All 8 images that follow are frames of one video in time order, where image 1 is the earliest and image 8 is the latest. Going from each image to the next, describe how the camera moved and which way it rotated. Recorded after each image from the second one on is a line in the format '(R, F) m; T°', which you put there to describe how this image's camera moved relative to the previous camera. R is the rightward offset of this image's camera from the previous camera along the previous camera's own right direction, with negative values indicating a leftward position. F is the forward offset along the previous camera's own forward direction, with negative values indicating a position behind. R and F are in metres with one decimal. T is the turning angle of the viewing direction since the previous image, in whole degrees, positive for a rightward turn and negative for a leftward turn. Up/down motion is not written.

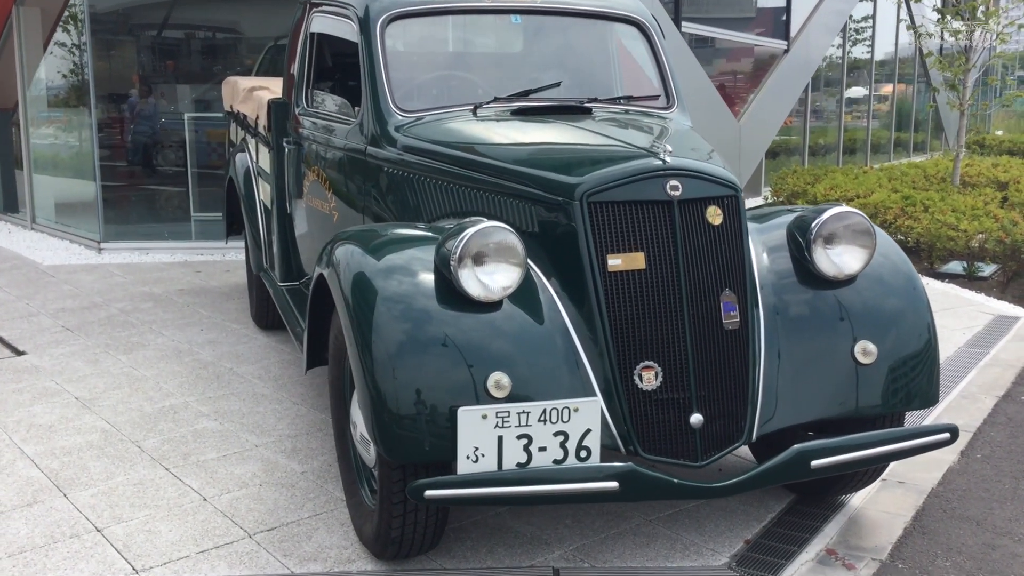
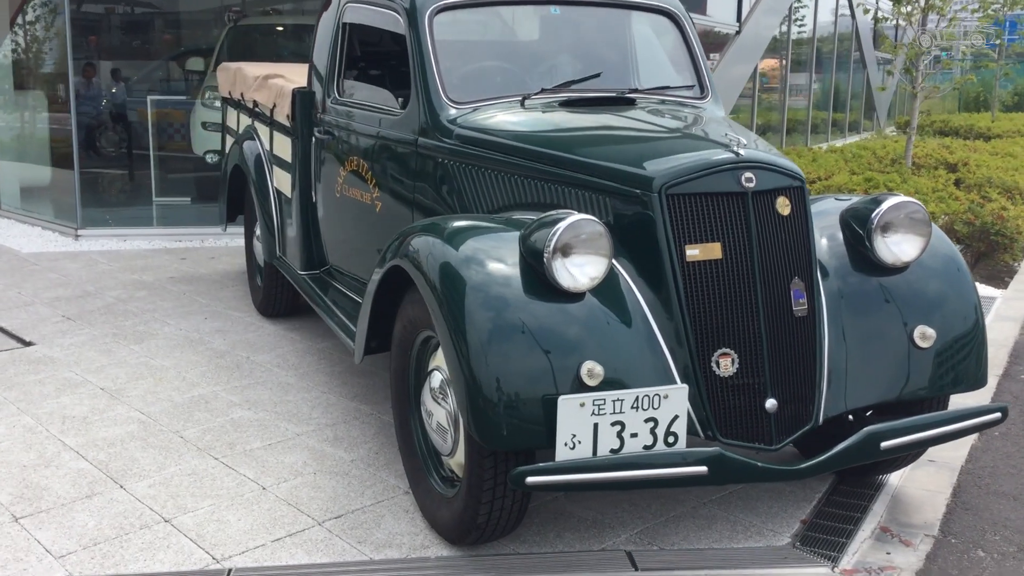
(-0.4, -0.1) m; +3°
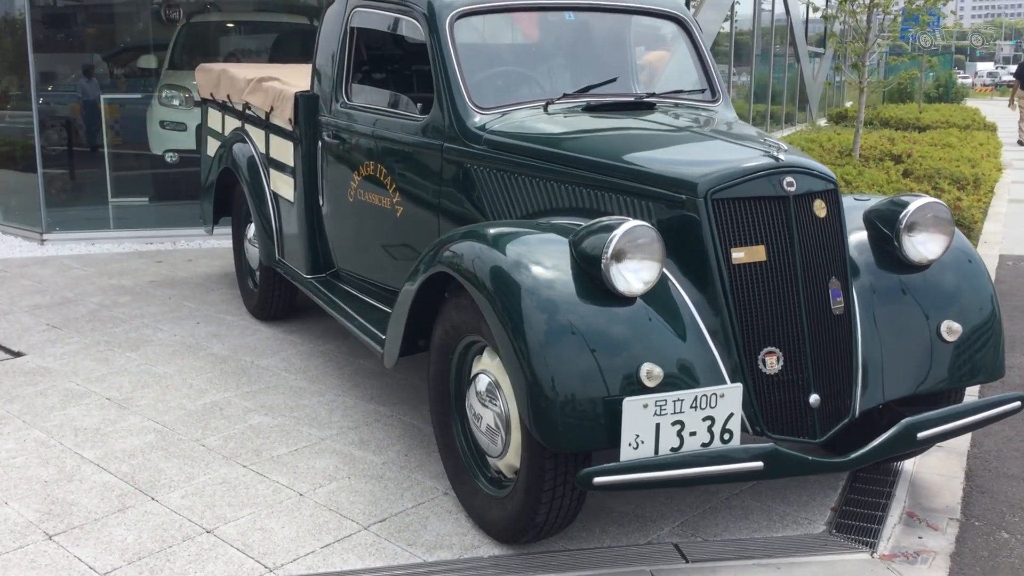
(-0.4, 0.0) m; +3°
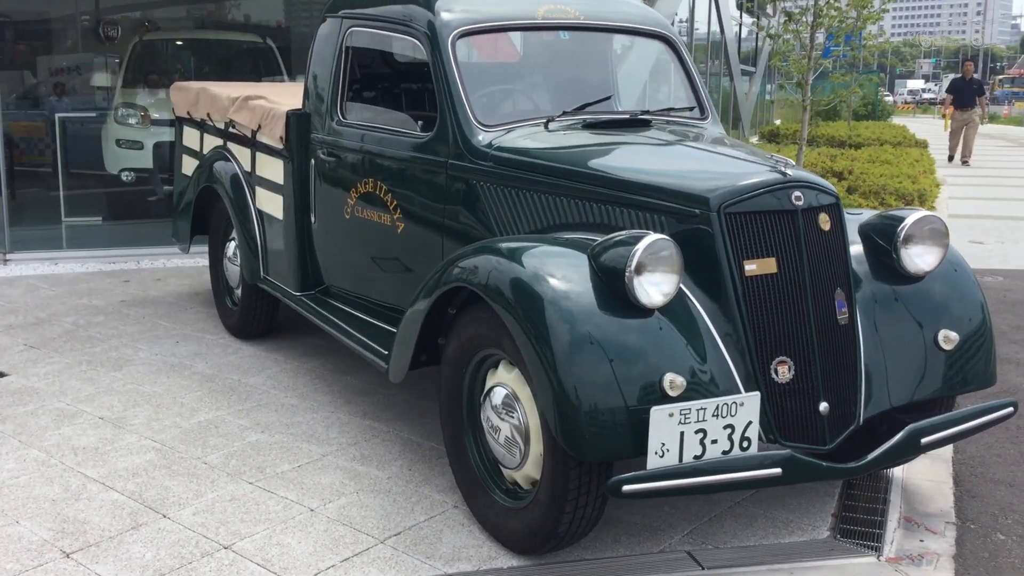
(-0.2, -0.1) m; +3°
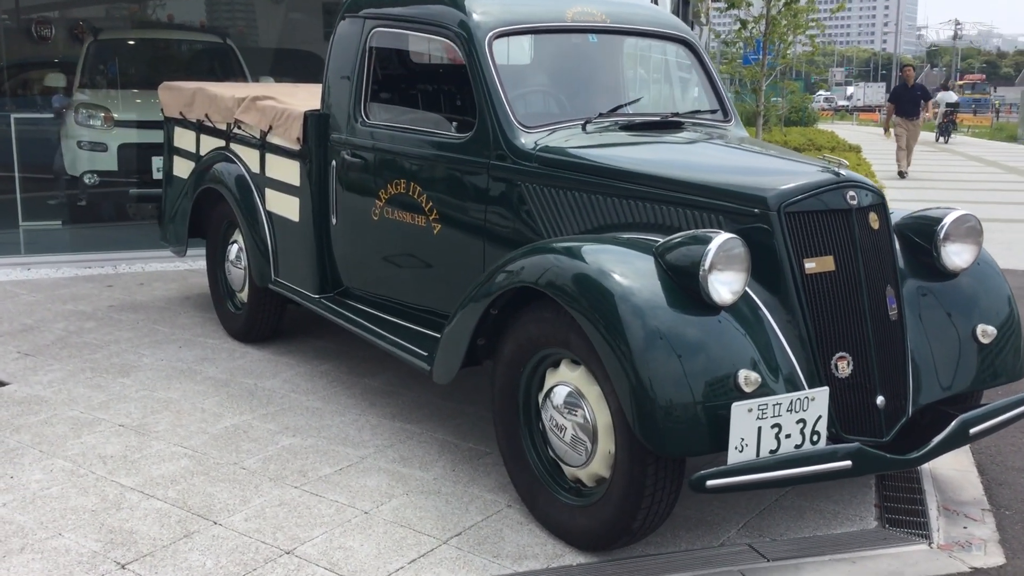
(-0.4, 0.0) m; +3°
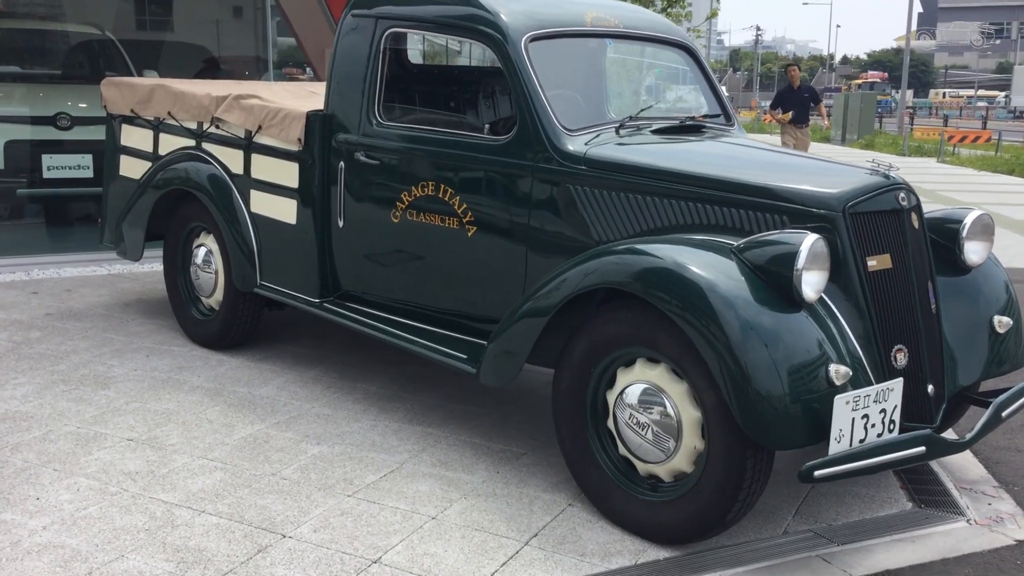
(-0.8, 0.0) m; +8°
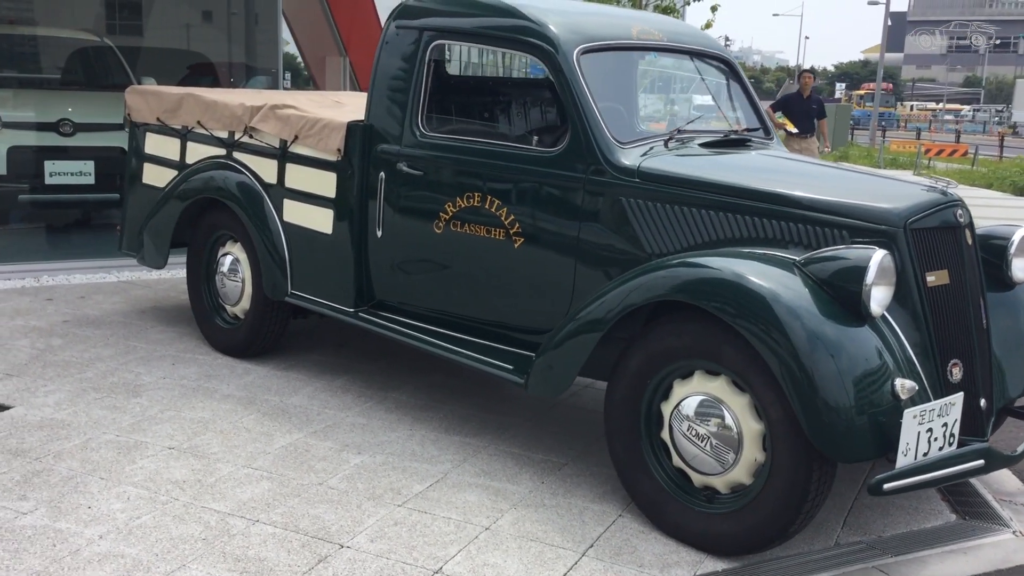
(-0.3, 0.0) m; +1°
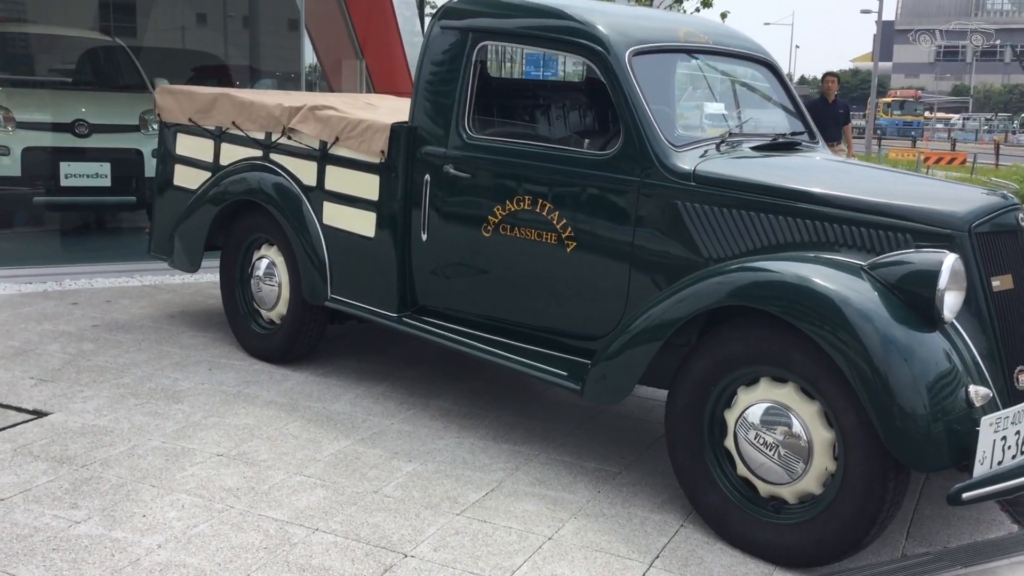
(-0.2, +0.1) m; 0°
